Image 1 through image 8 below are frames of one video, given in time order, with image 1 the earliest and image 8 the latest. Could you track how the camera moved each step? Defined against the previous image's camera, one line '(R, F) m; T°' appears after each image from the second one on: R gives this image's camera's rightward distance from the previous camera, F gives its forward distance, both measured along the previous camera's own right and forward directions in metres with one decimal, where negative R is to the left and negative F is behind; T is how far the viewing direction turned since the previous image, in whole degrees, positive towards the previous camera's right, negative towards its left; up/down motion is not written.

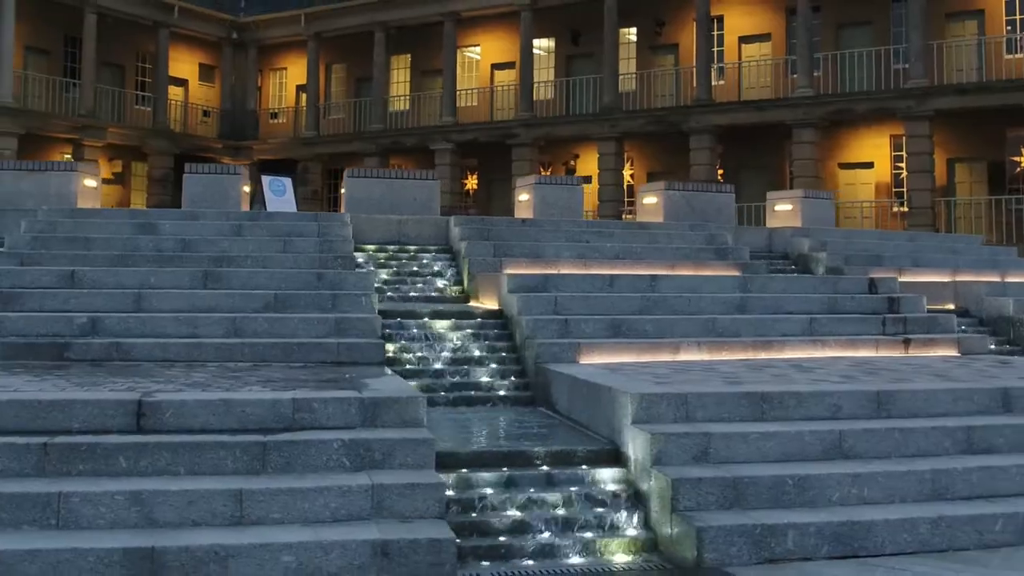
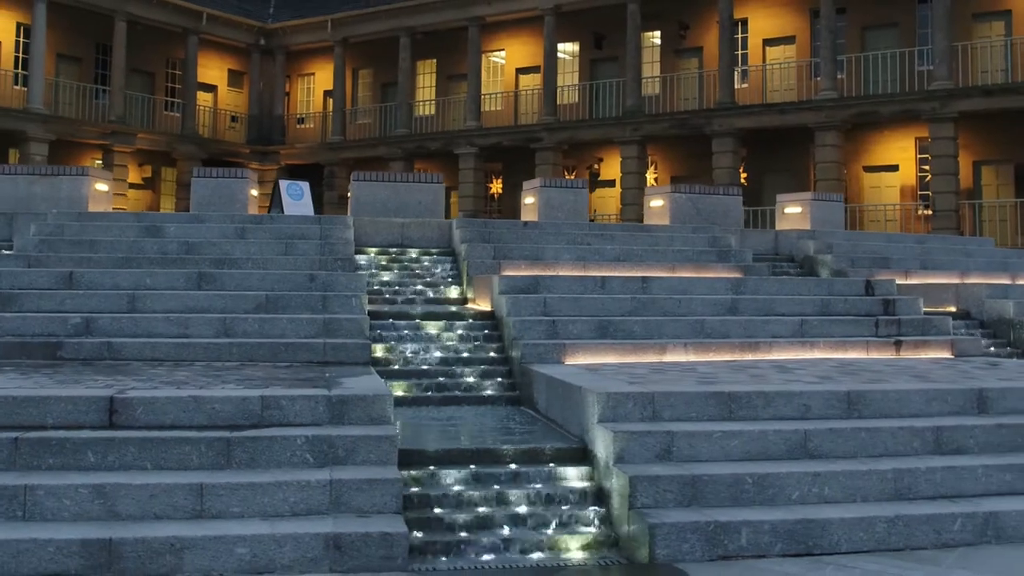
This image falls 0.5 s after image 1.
(+0.4, -0.1) m; -2°
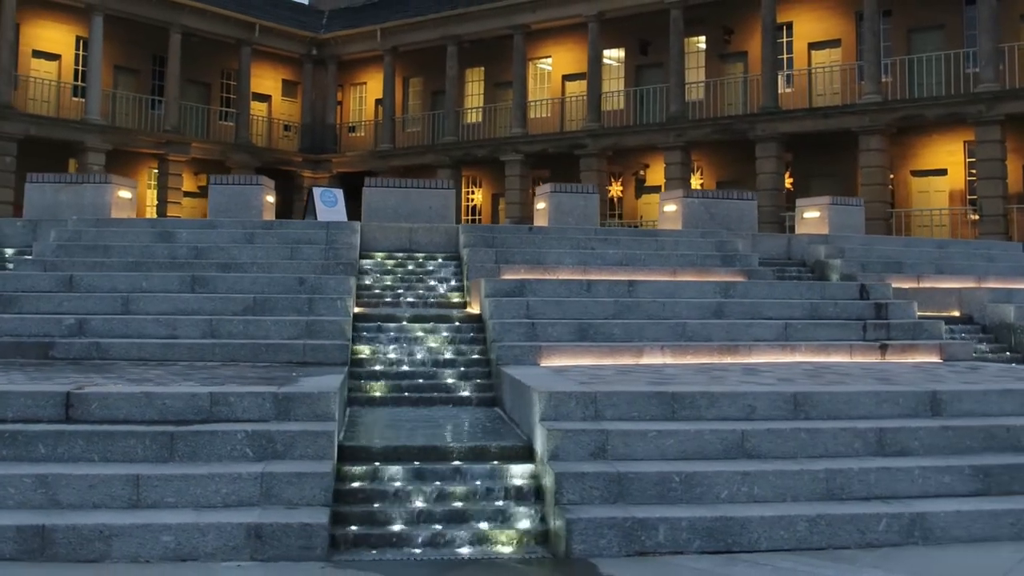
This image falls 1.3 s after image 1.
(+0.7, -0.1) m; -3°
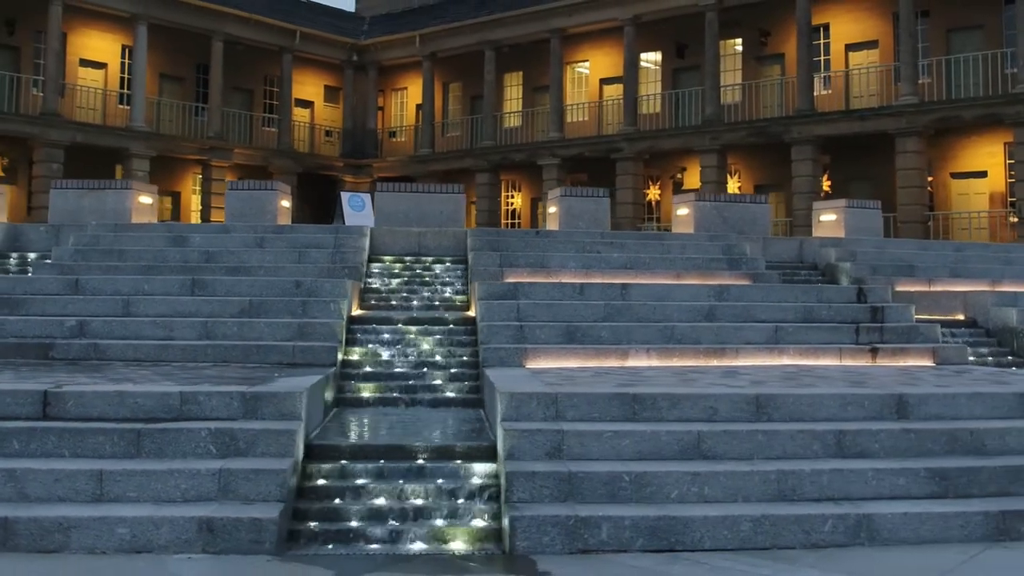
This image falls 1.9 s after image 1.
(+0.5, -0.1) m; -3°
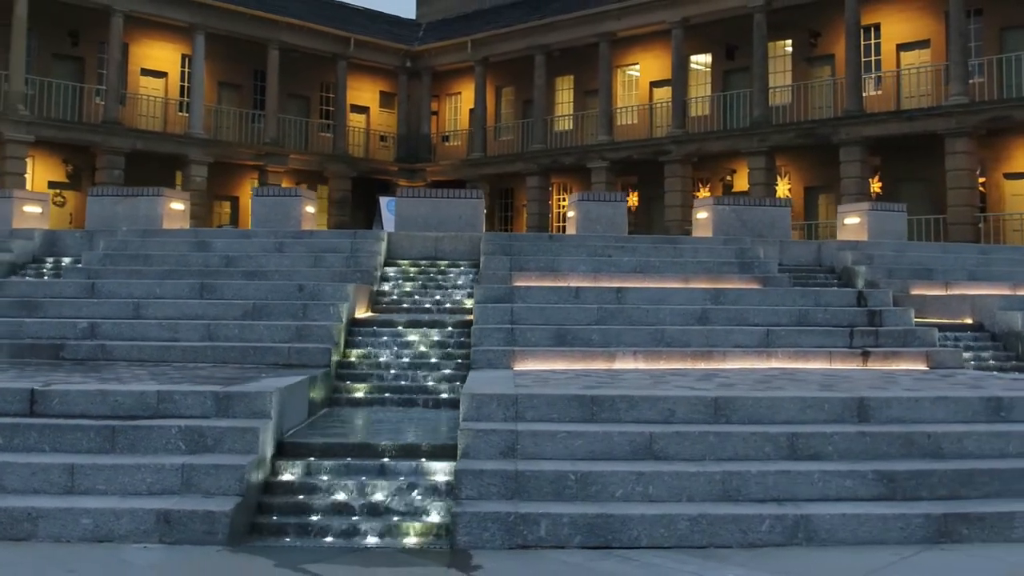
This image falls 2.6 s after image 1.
(+0.7, -0.2) m; -4°
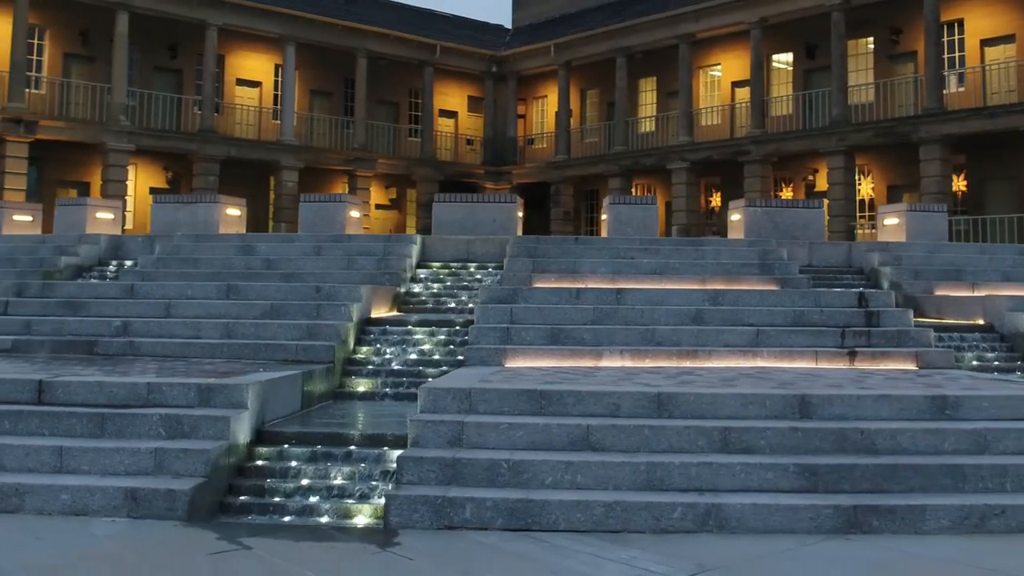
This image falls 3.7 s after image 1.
(+1.0, -0.4) m; -6°
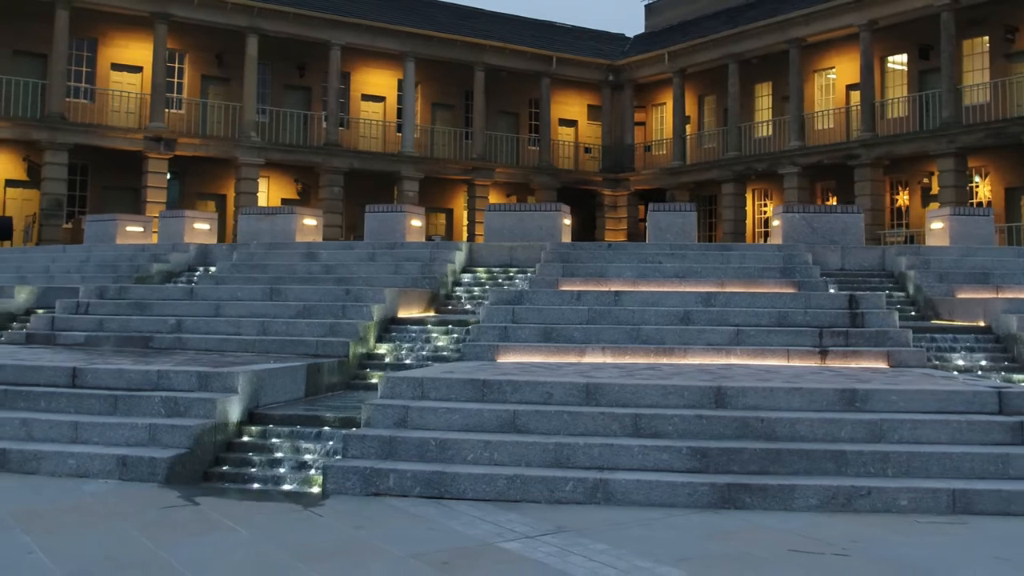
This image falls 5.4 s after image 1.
(+1.6, -0.8) m; -8°
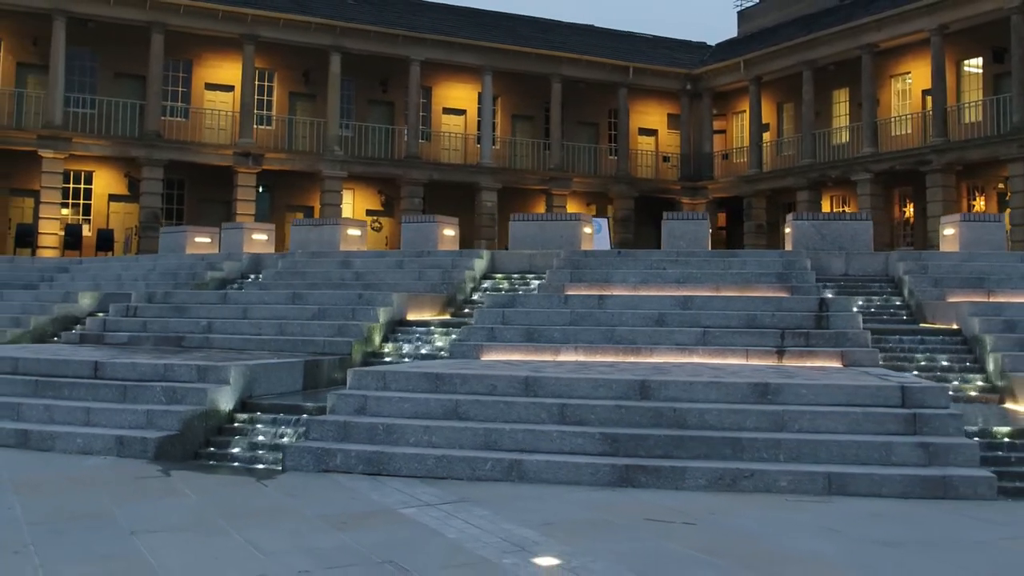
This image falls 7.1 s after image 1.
(+1.3, -0.9) m; -6°
